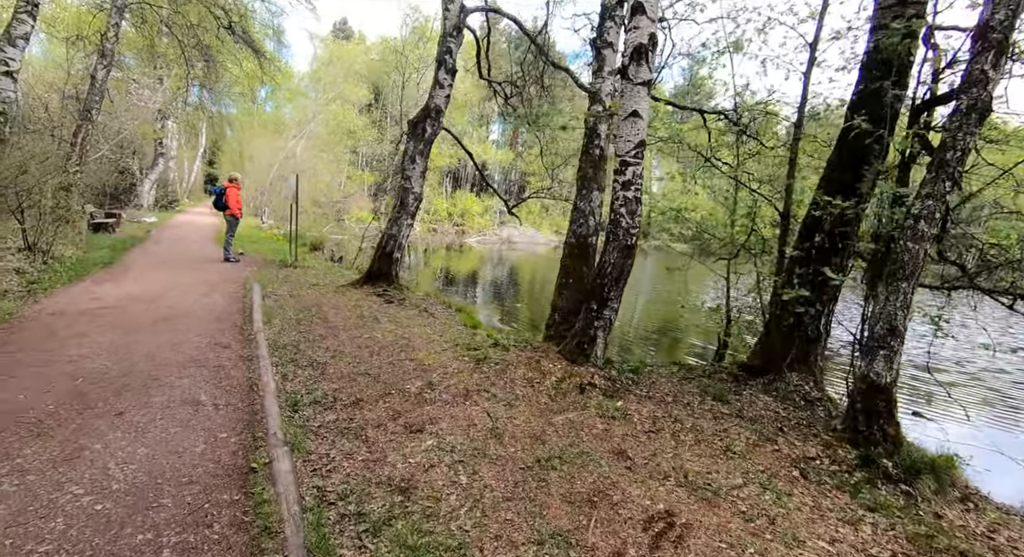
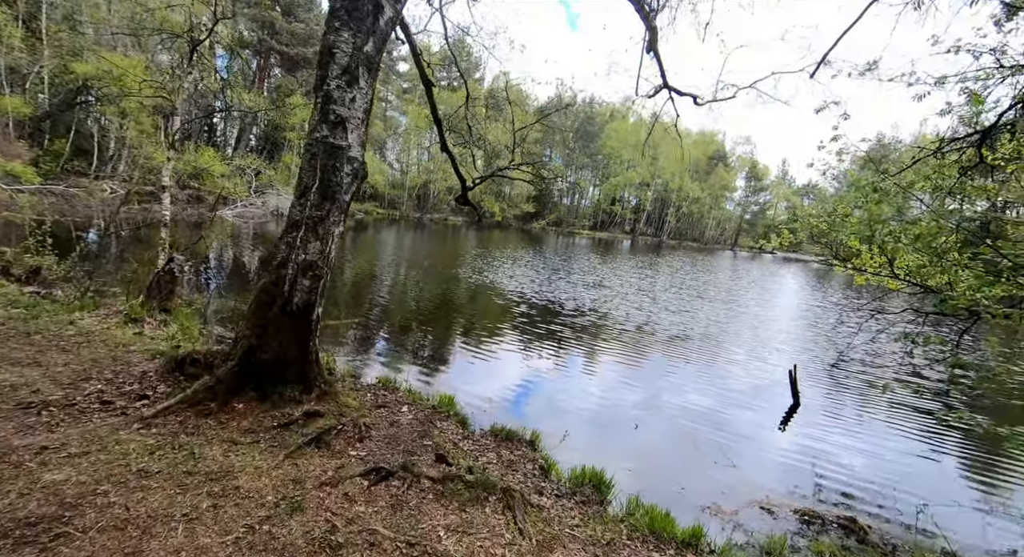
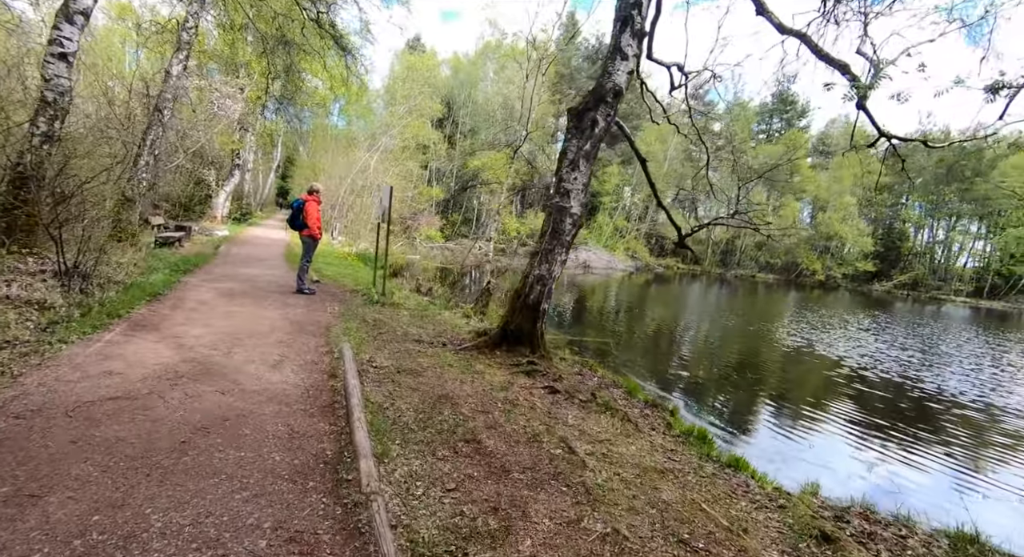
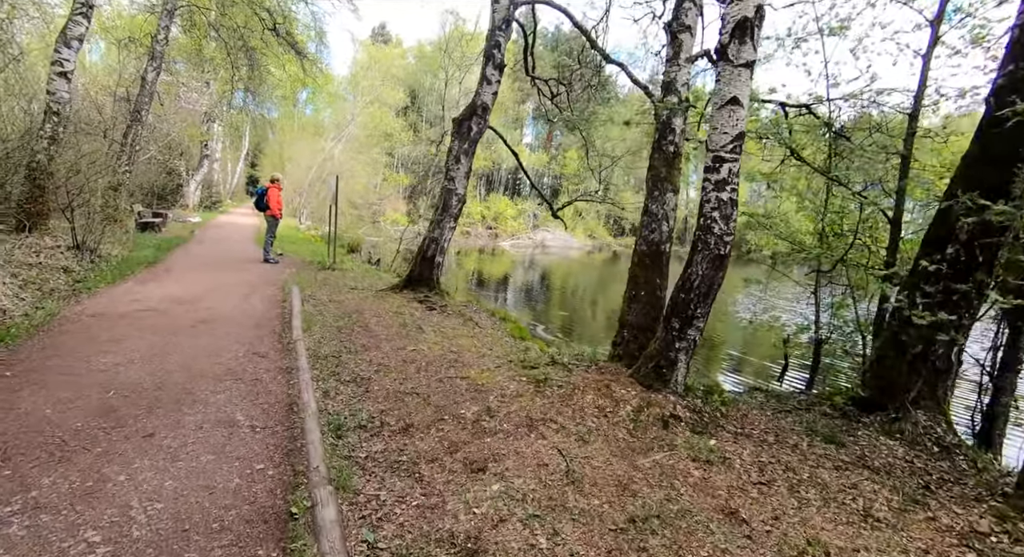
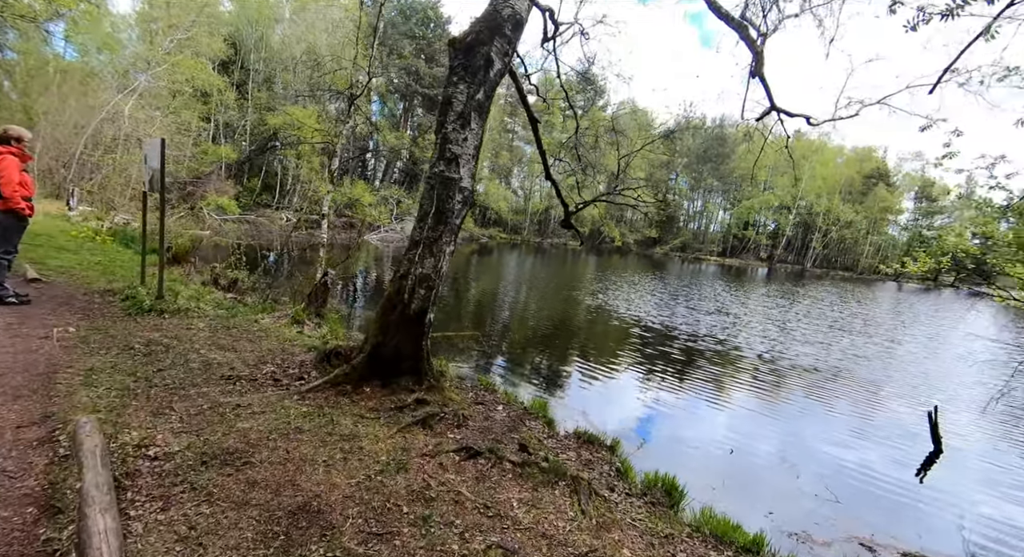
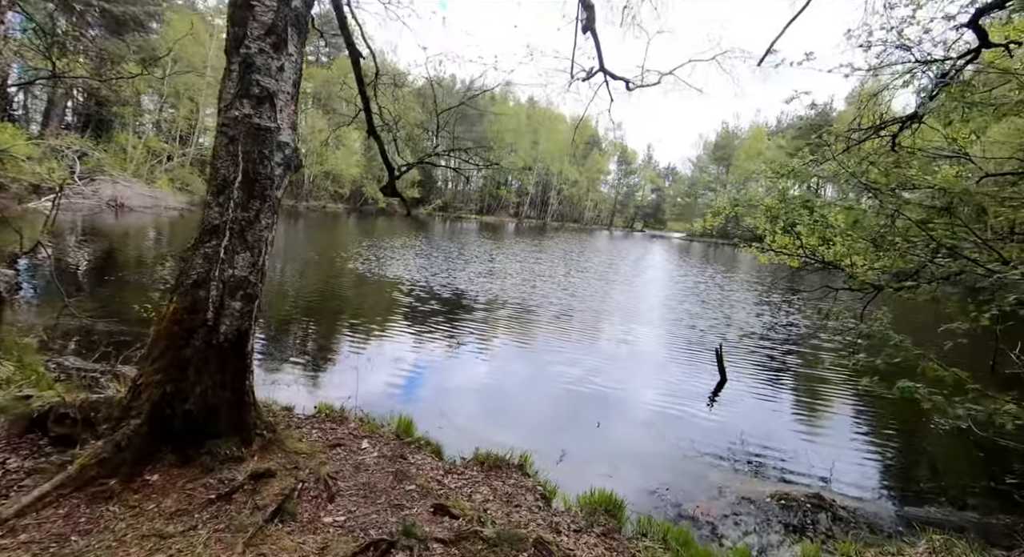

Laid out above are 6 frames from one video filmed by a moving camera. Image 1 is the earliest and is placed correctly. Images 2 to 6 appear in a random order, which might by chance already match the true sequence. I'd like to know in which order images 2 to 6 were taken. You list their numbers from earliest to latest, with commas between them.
4, 3, 5, 2, 6
